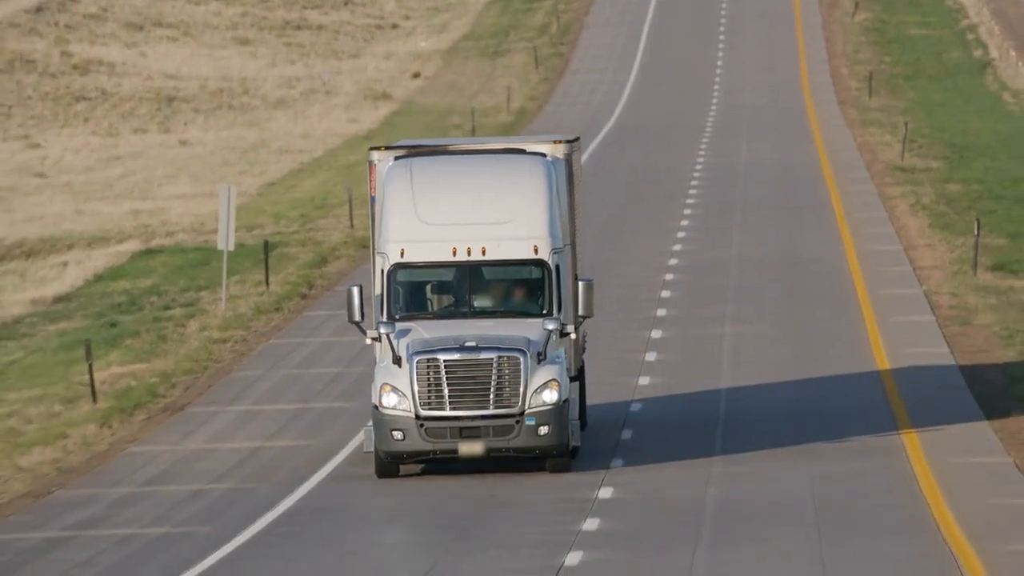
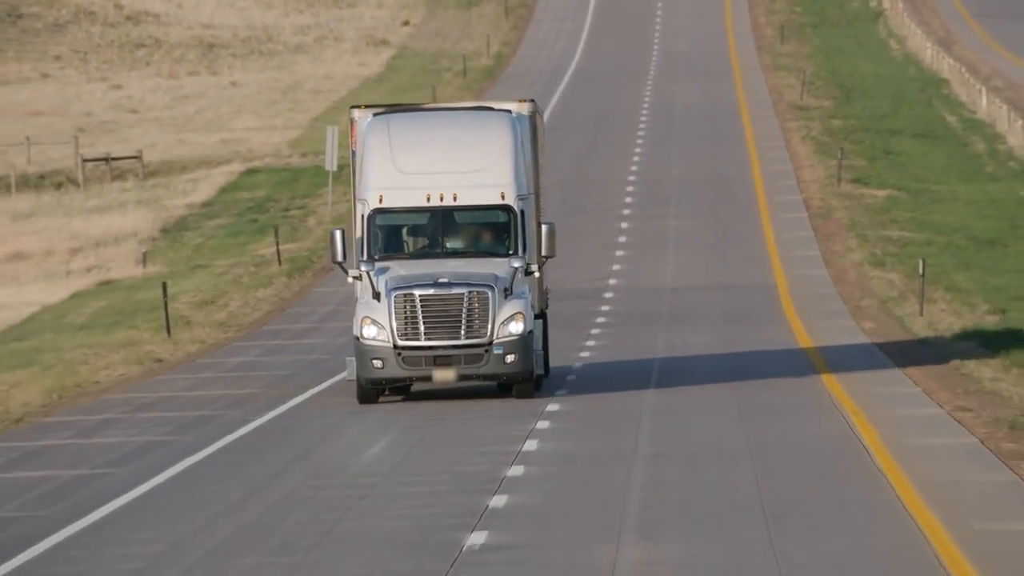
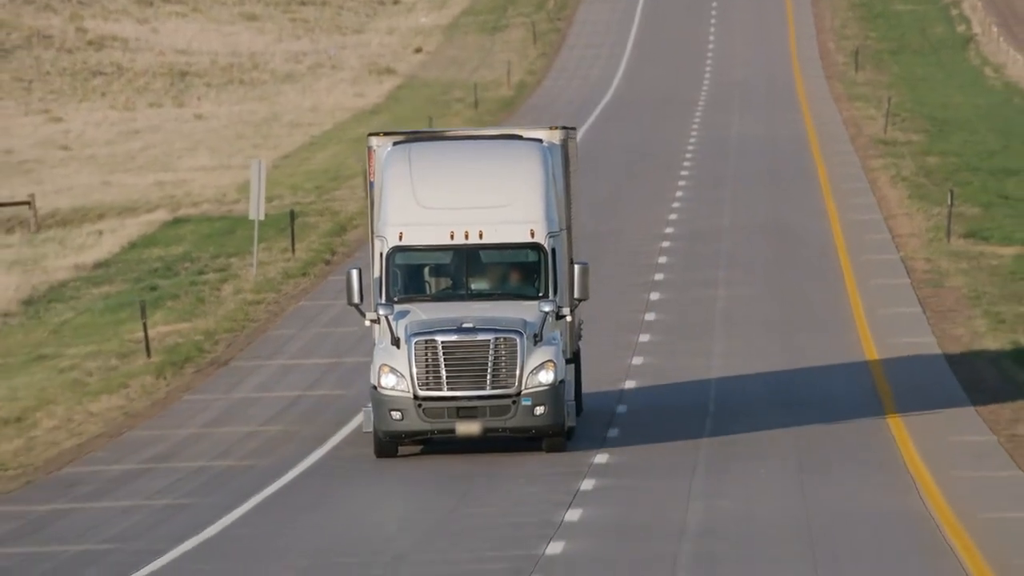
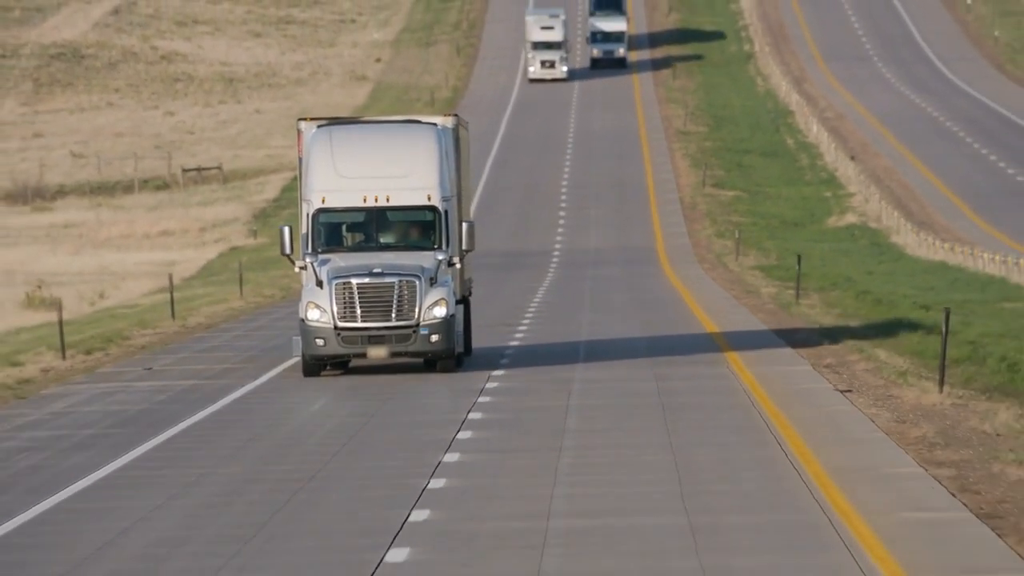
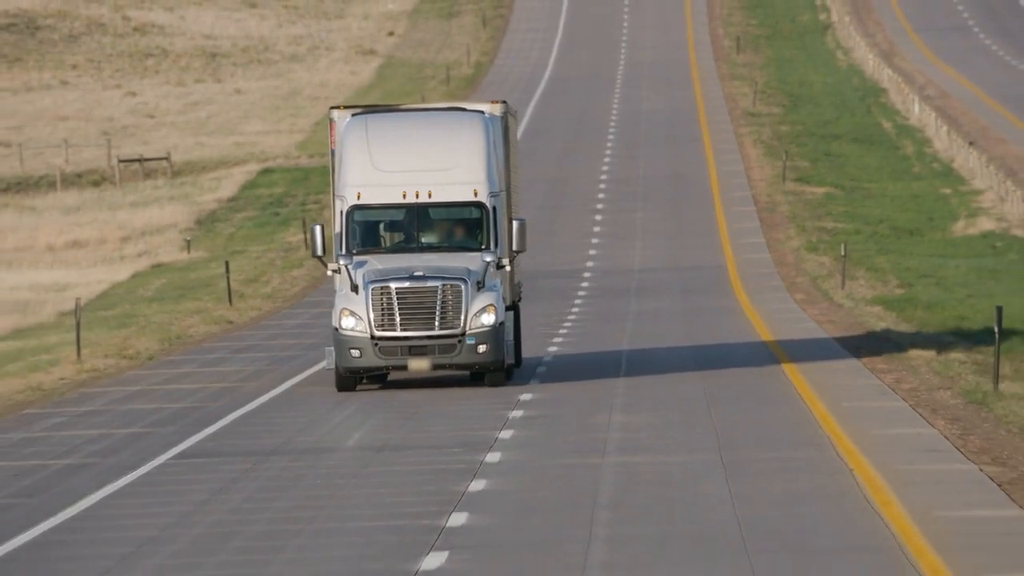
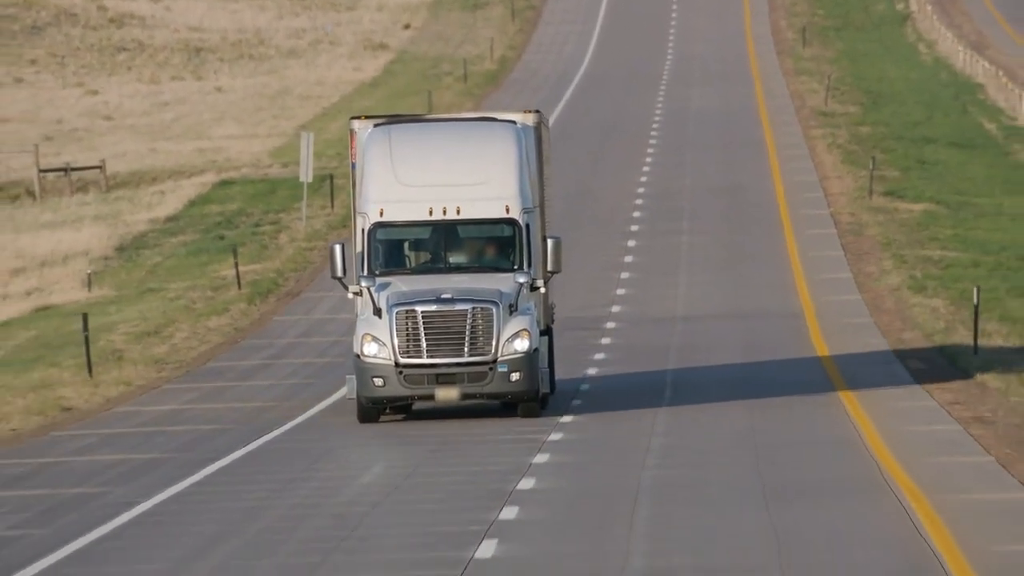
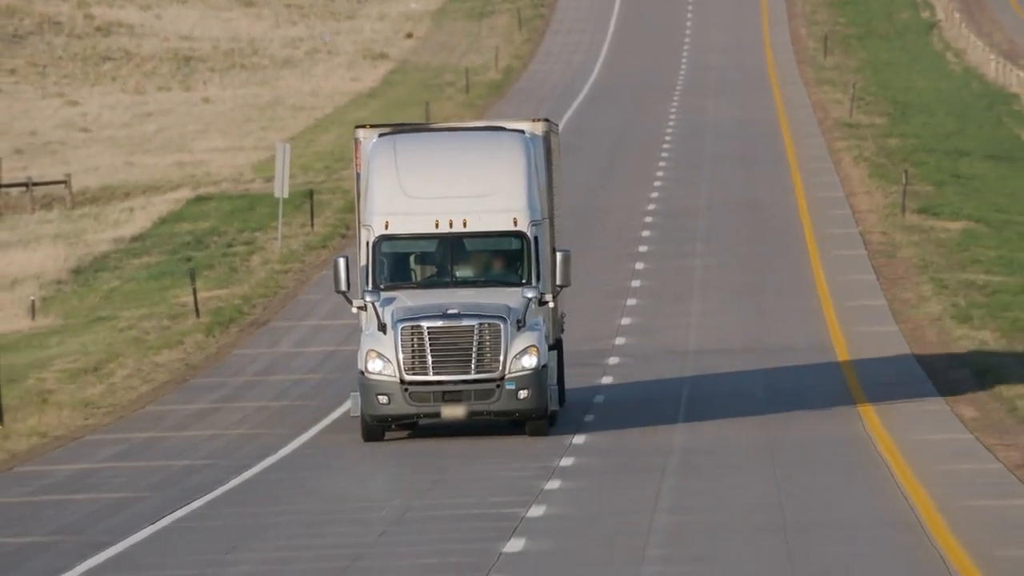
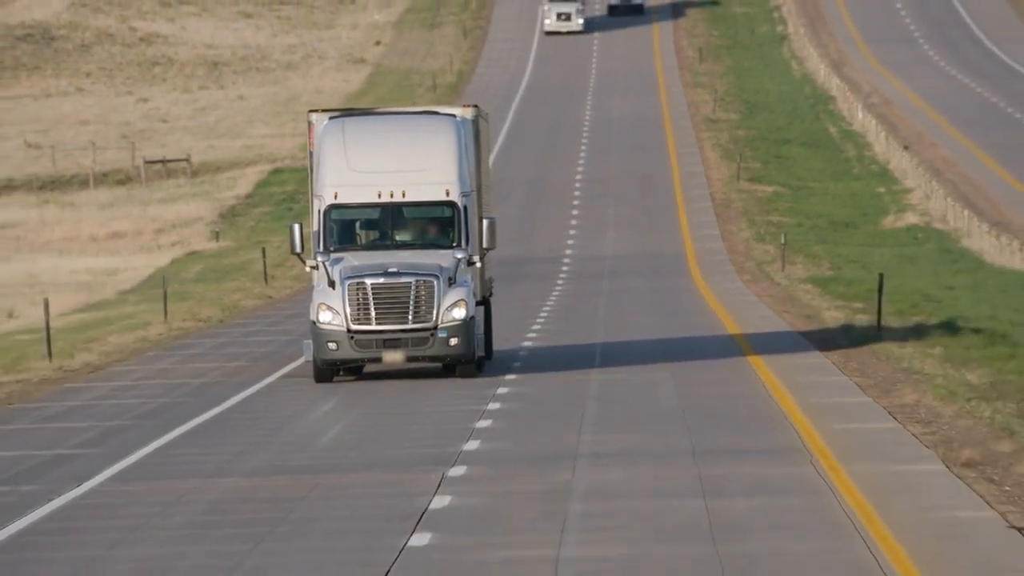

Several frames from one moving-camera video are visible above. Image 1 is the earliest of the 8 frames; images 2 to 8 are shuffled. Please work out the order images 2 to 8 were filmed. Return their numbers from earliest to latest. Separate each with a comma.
3, 7, 6, 2, 5, 8, 4
